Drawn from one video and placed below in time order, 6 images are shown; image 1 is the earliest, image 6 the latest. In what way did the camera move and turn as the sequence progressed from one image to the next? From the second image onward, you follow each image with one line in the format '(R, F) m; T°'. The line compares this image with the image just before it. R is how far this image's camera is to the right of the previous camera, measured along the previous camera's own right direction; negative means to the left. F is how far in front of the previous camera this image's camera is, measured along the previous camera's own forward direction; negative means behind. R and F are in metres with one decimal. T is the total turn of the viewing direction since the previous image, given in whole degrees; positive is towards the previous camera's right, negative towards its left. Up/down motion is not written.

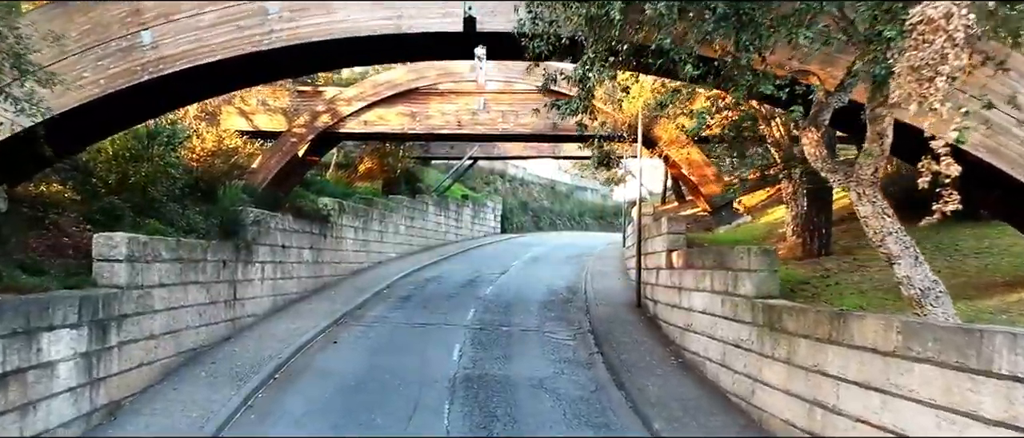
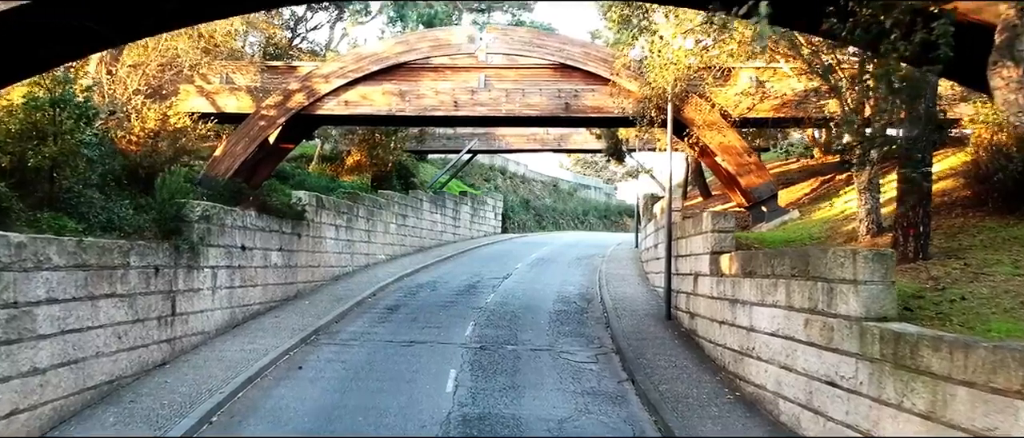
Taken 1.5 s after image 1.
(-0.1, +2.6) m; 0°
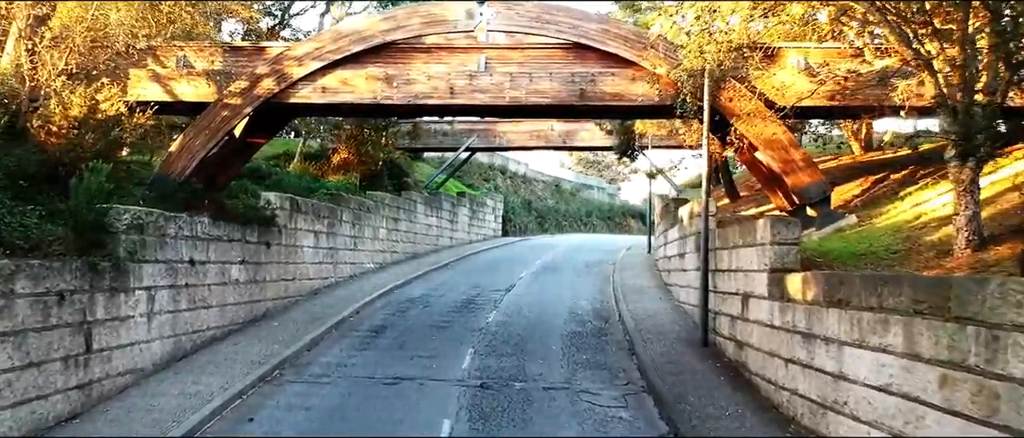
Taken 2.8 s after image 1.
(-0.1, +2.3) m; 0°
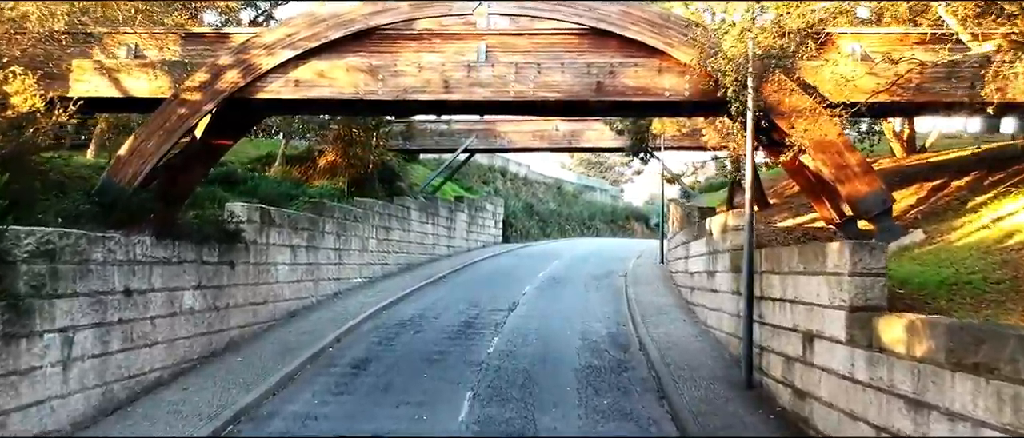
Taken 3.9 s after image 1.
(-0.1, +1.9) m; 0°
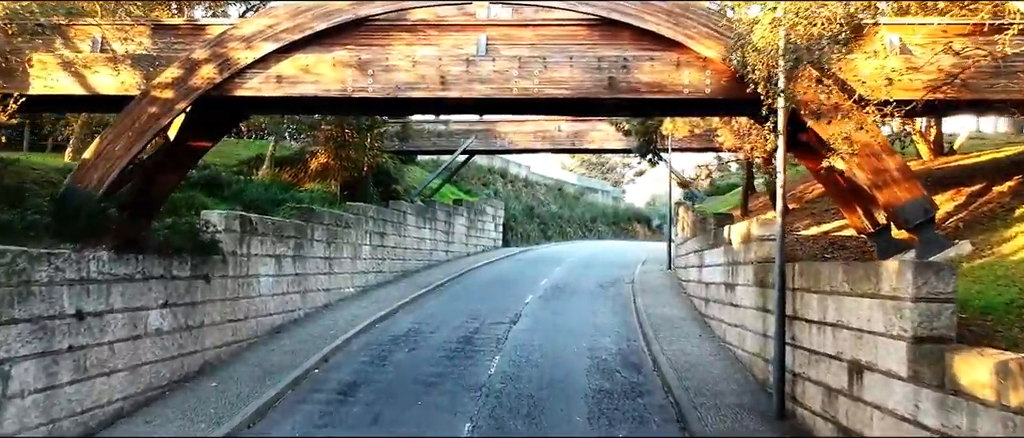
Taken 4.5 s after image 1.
(0.0, +1.0) m; 0°
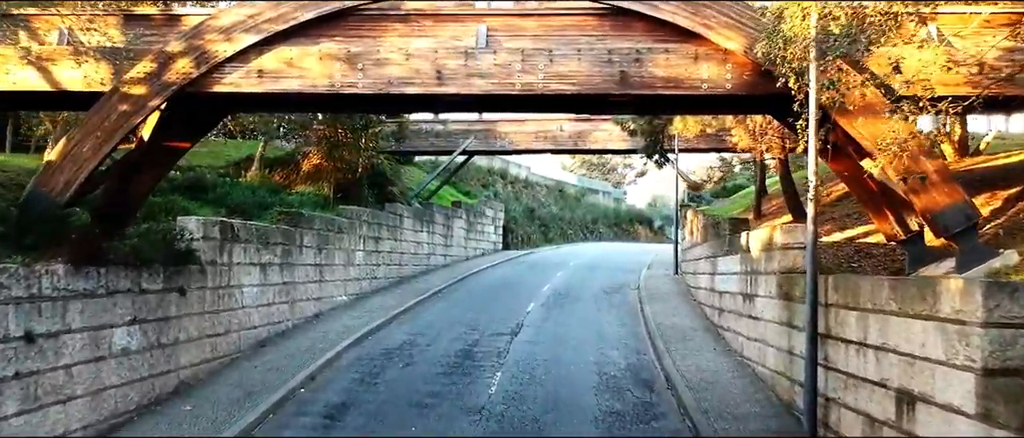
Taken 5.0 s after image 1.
(0.0, +0.9) m; 0°
